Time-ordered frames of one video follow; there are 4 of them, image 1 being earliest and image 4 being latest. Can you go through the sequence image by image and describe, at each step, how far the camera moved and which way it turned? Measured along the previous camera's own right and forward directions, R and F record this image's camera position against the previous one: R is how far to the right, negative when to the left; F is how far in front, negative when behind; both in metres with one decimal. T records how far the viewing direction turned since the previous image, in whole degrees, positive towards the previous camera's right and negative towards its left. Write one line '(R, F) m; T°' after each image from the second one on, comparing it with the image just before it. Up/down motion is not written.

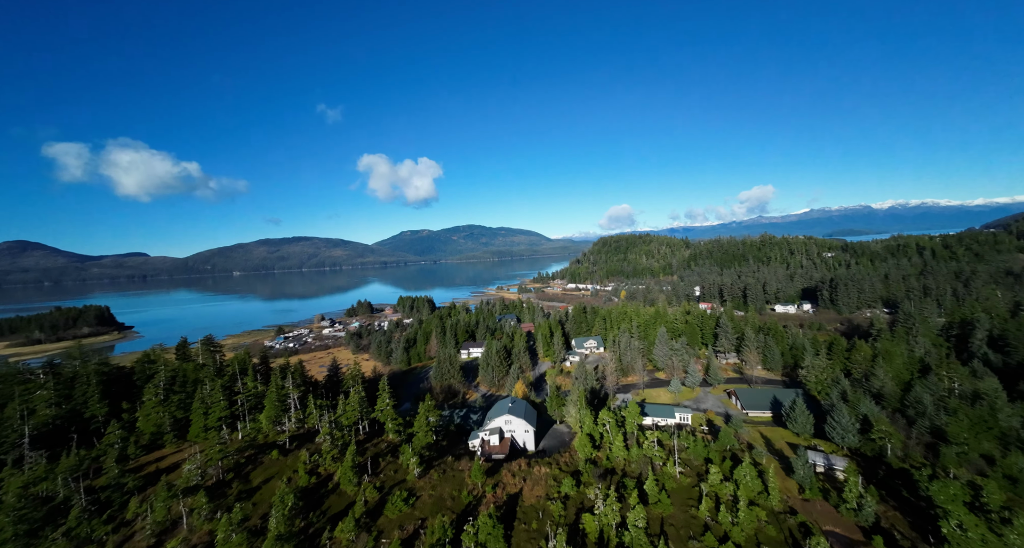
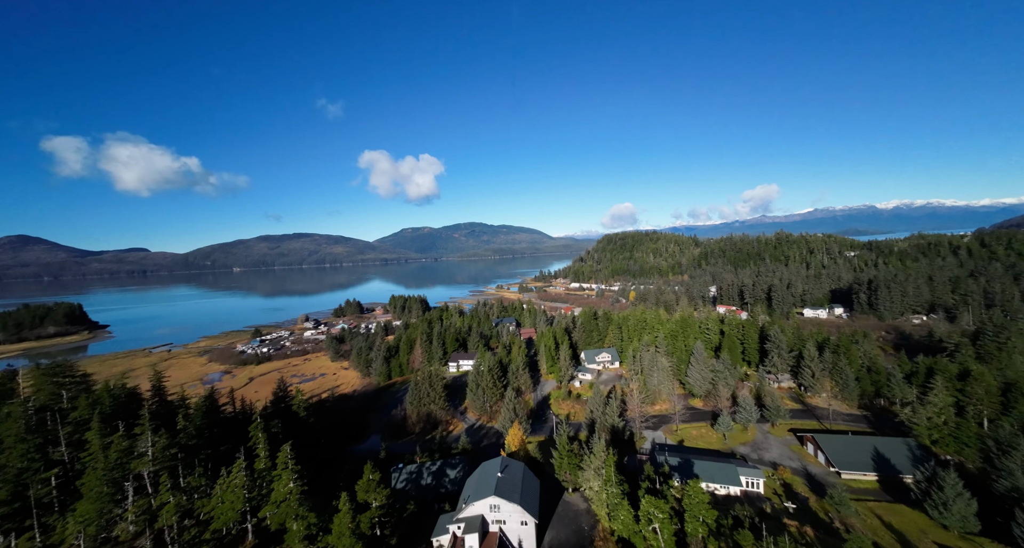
(+0.4, +8.5) m; 0°
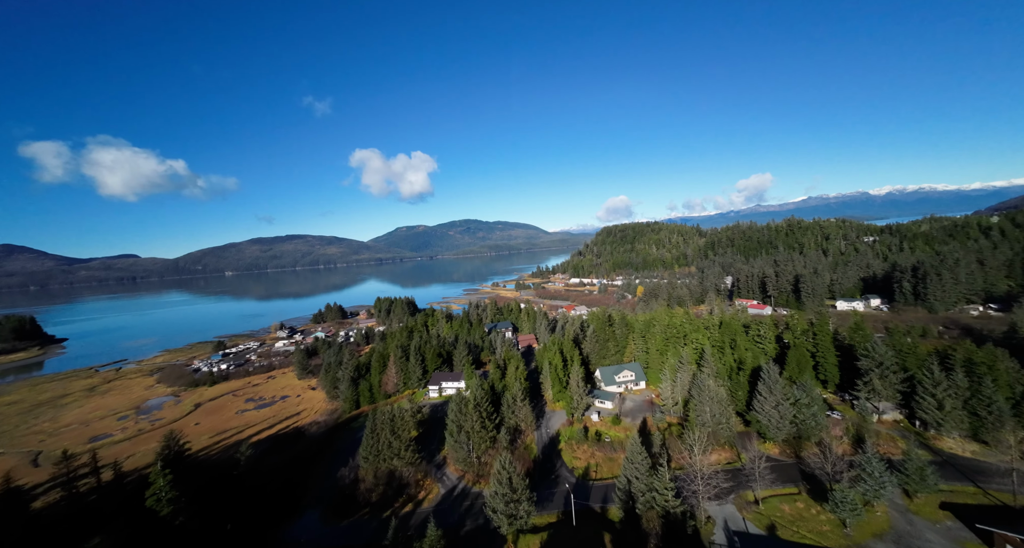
(+0.3, +9.6) m; 0°
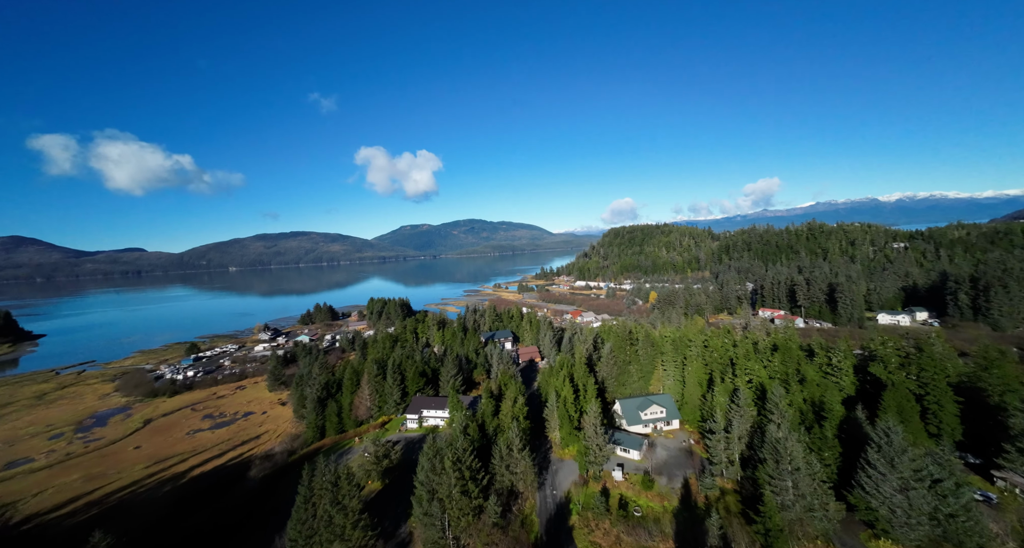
(+0.3, +7.2) m; -1°
